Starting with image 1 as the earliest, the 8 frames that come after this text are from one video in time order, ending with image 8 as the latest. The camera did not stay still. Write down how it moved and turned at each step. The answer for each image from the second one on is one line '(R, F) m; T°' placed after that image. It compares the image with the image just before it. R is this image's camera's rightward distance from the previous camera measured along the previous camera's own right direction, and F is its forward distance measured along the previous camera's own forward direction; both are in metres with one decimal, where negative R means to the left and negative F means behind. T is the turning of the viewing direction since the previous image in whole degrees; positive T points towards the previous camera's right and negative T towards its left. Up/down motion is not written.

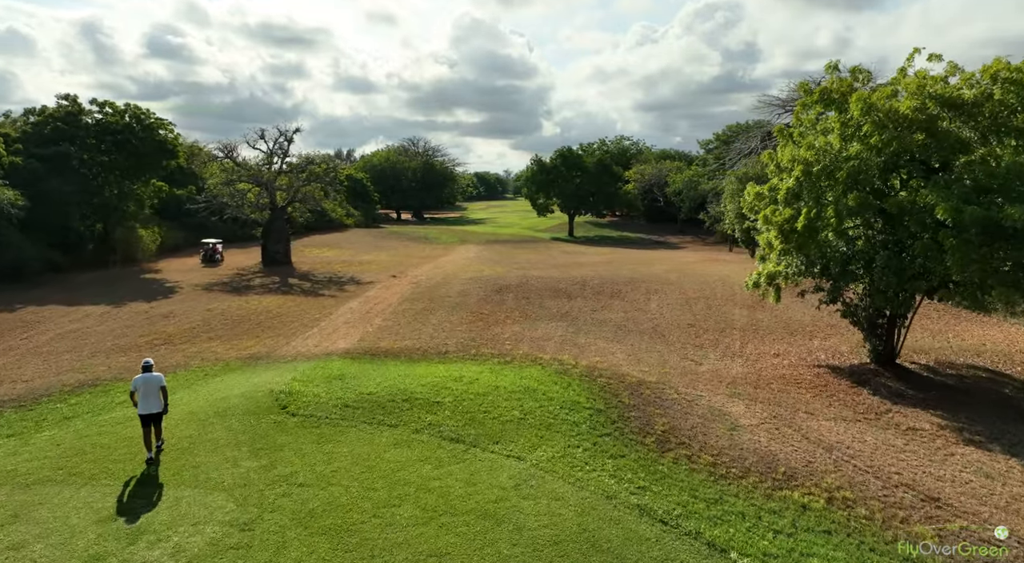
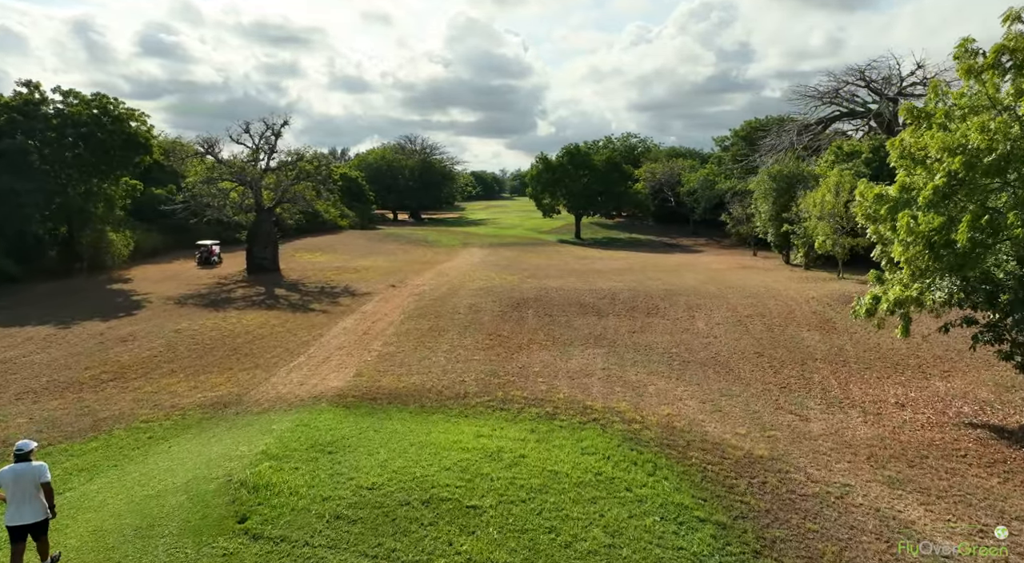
(-0.7, +2.7) m; 0°
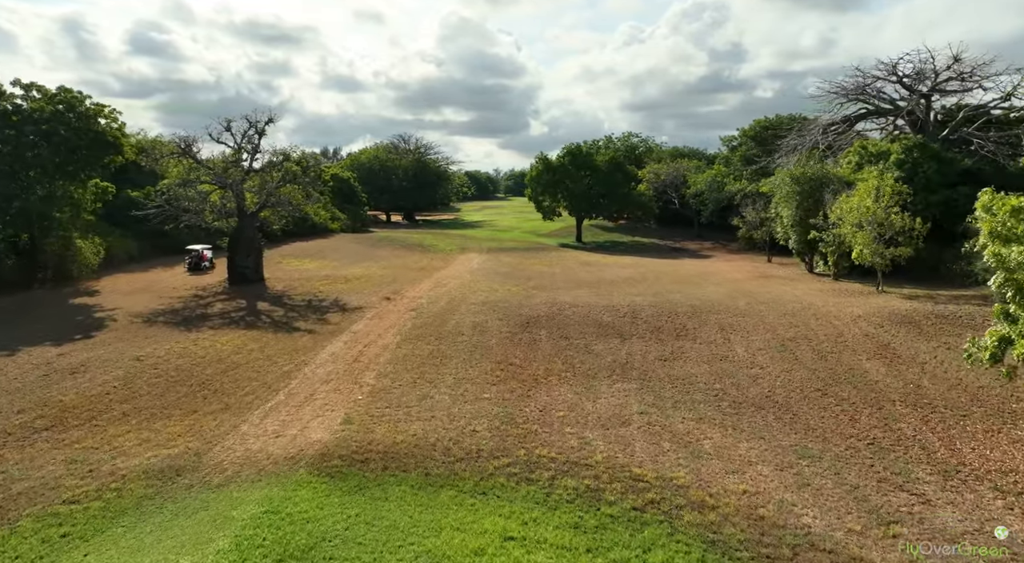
(-0.4, +2.0) m; +1°
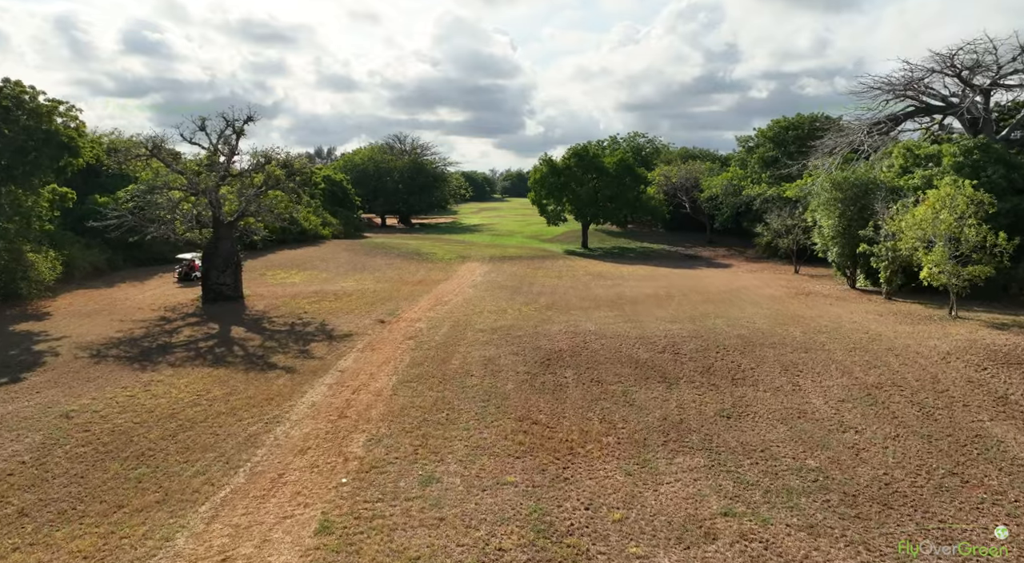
(-0.5, +2.7) m; 0°
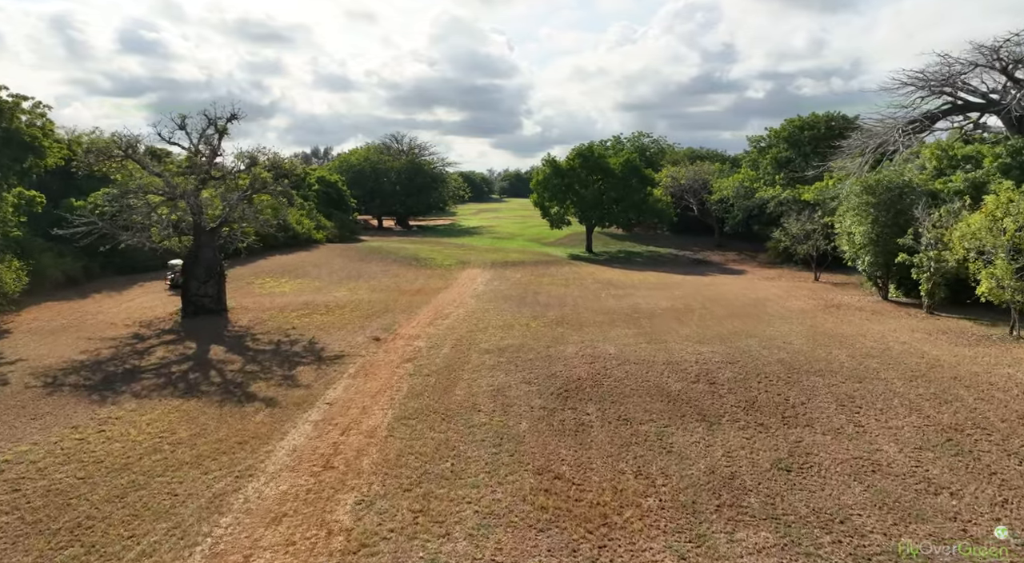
(-0.3, +1.8) m; 0°
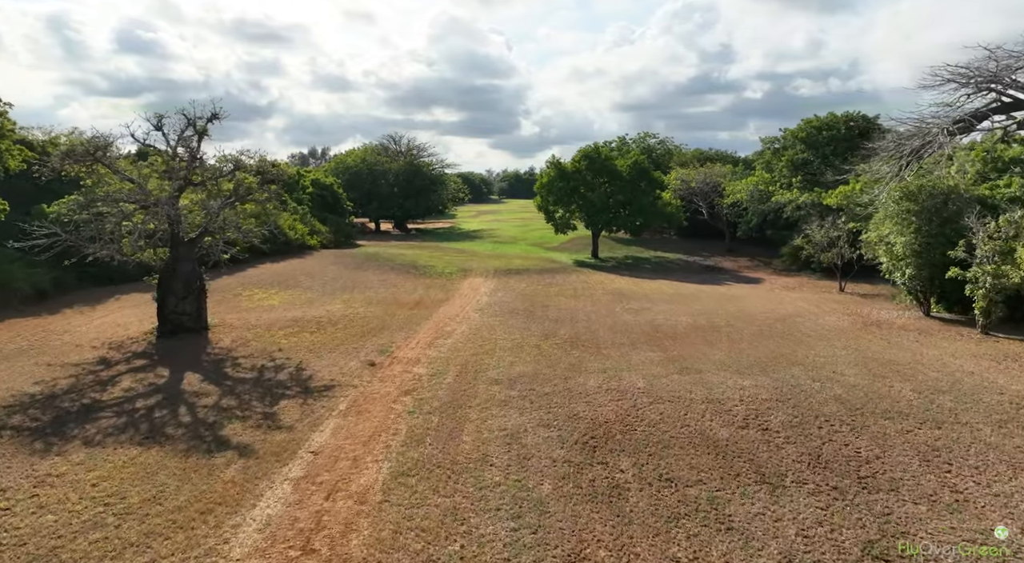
(-0.3, +1.9) m; 0°
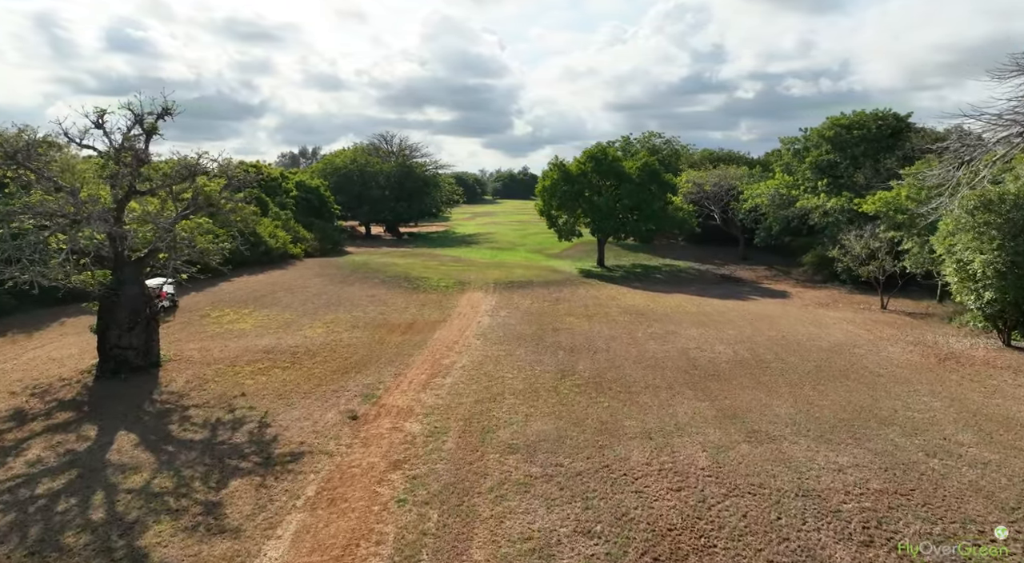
(-0.4, +3.1) m; +1°
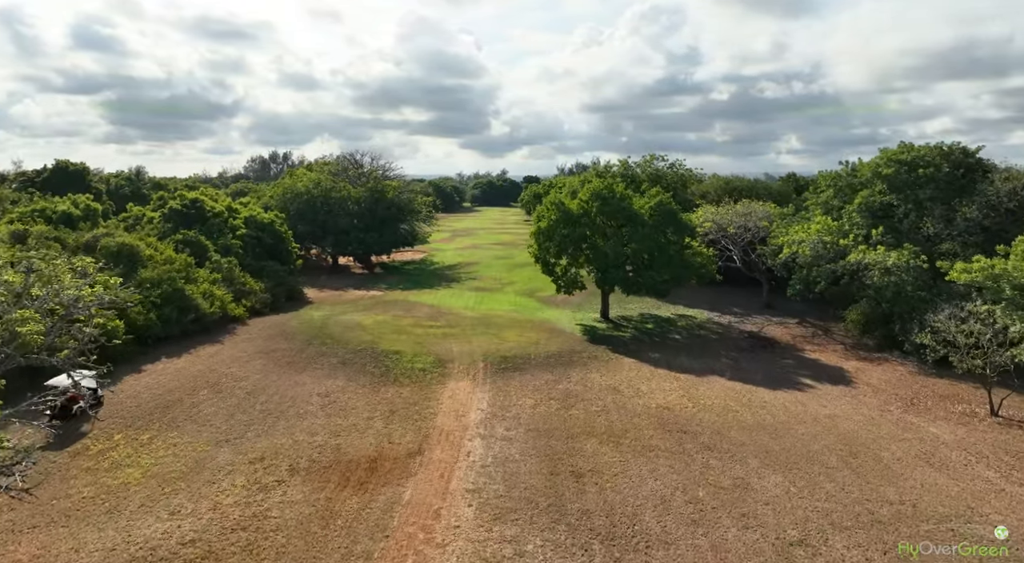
(-0.6, +6.4) m; +2°
